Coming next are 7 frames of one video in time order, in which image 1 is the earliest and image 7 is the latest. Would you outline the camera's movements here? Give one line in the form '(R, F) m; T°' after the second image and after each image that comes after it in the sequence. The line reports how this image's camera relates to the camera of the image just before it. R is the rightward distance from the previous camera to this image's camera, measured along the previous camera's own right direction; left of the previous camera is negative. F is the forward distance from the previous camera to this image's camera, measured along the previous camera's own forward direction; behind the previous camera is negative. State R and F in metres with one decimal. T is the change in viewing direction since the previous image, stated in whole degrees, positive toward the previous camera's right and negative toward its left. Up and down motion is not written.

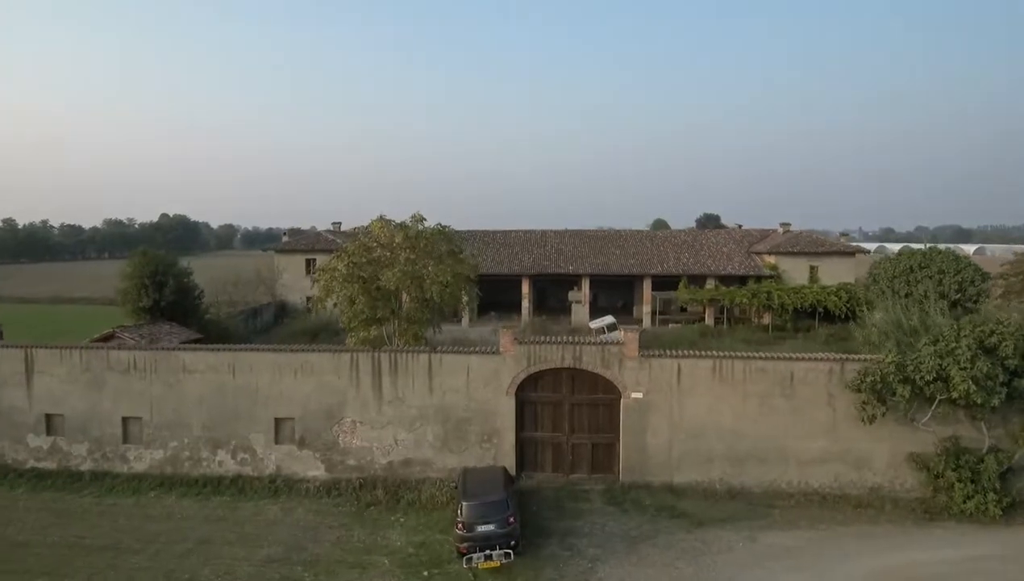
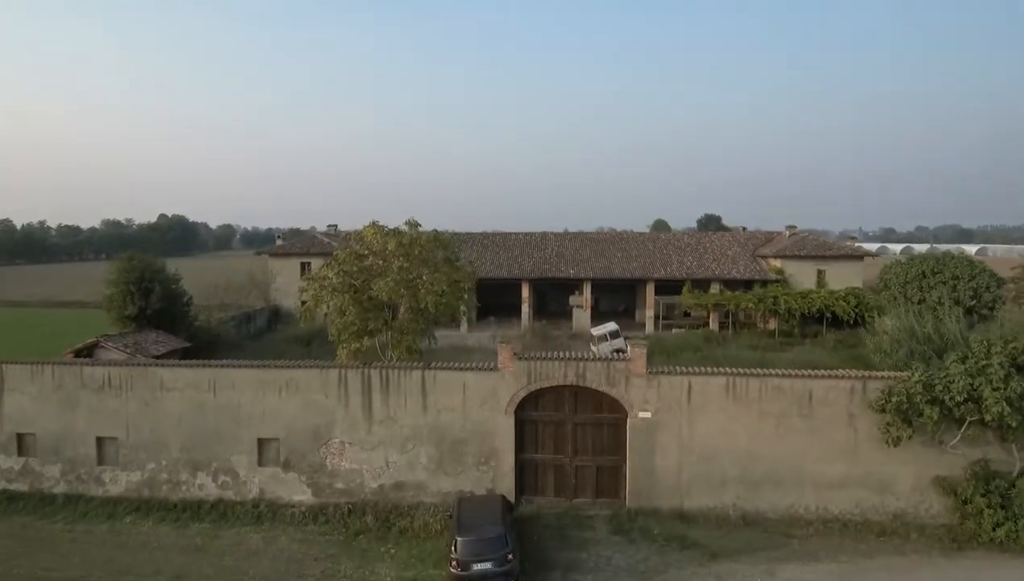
(0.0, +0.7) m; 0°
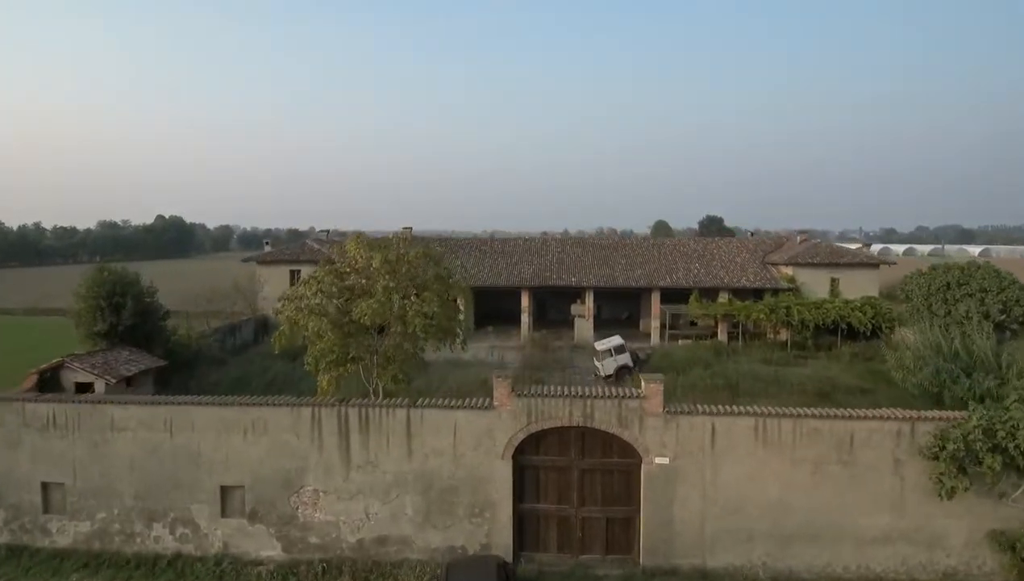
(0.0, +1.2) m; 0°
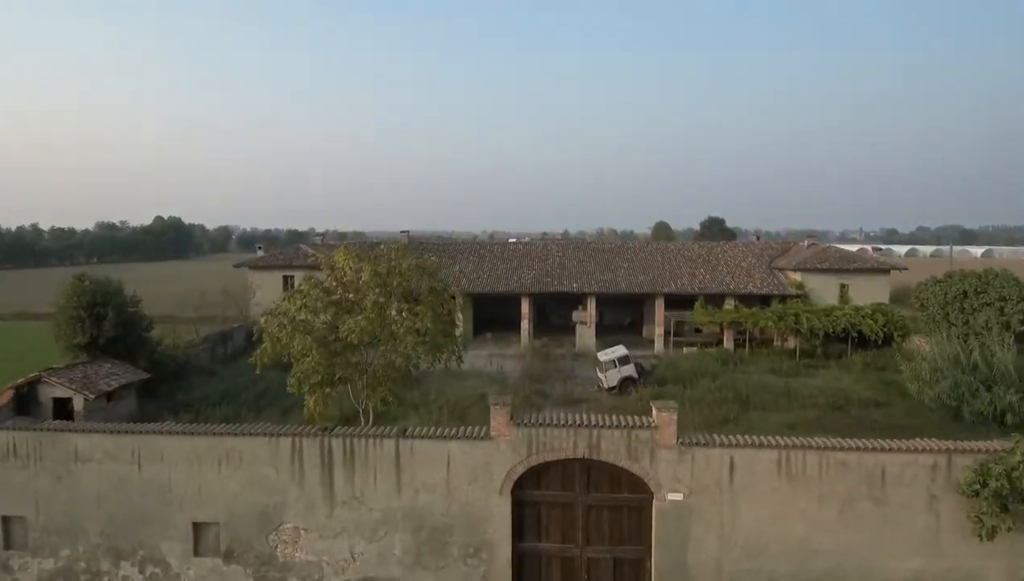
(0.0, +0.8) m; 0°
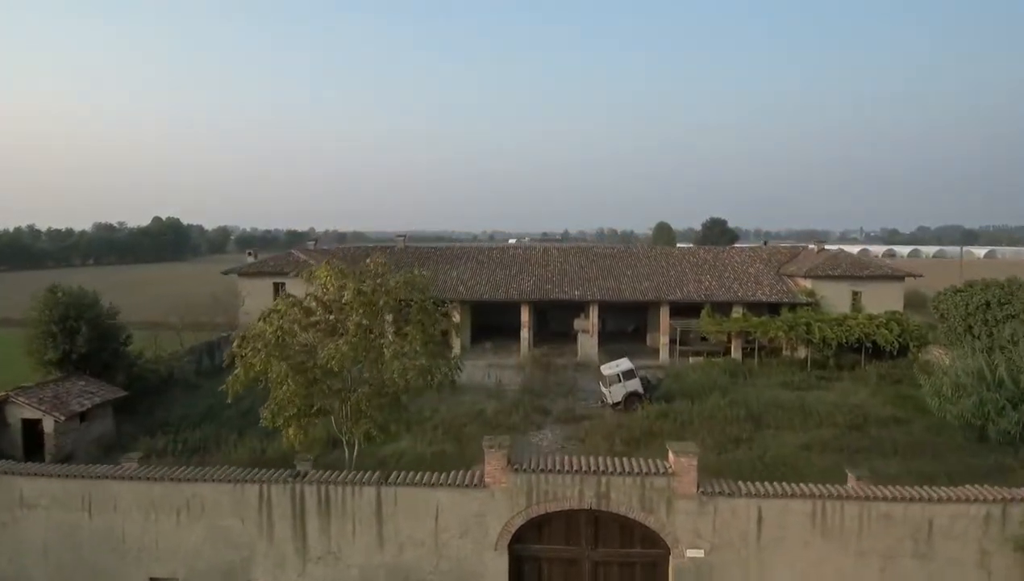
(0.0, +1.0) m; 0°
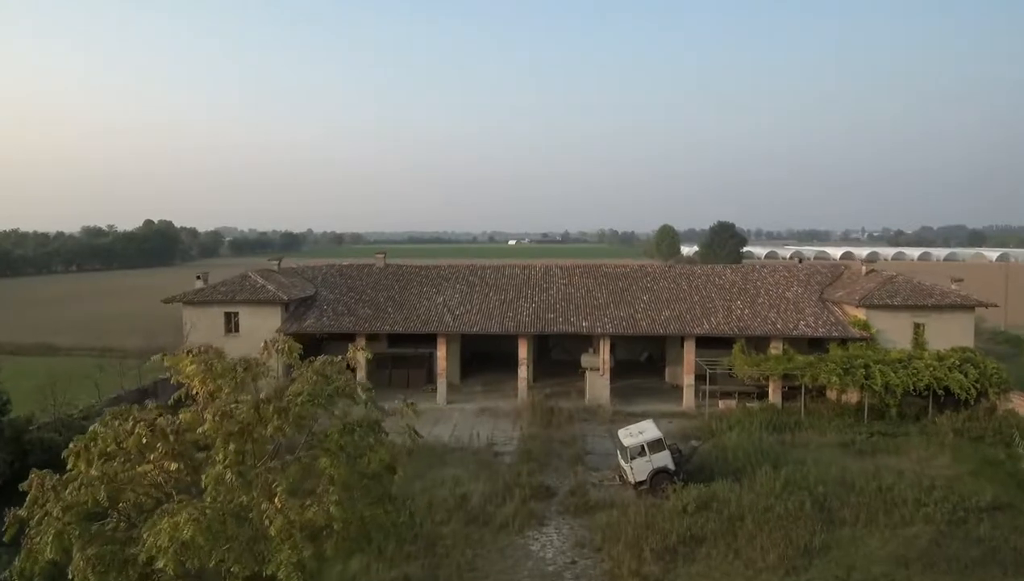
(+0.2, +3.9) m; 0°
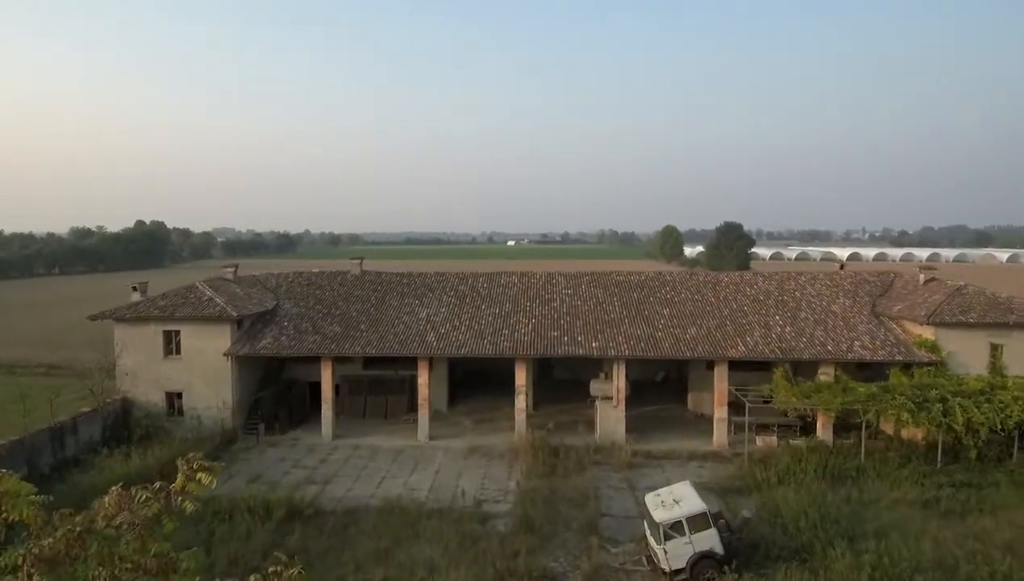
(+0.1, +3.5) m; 0°
